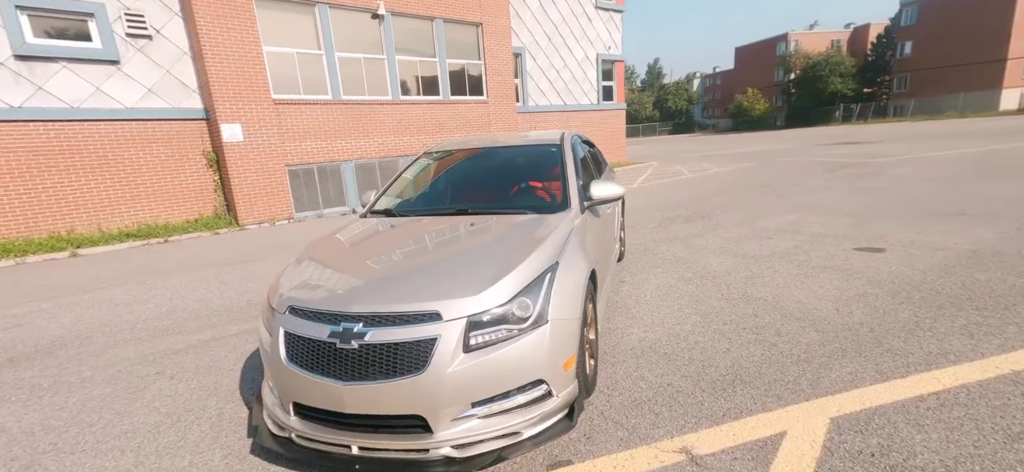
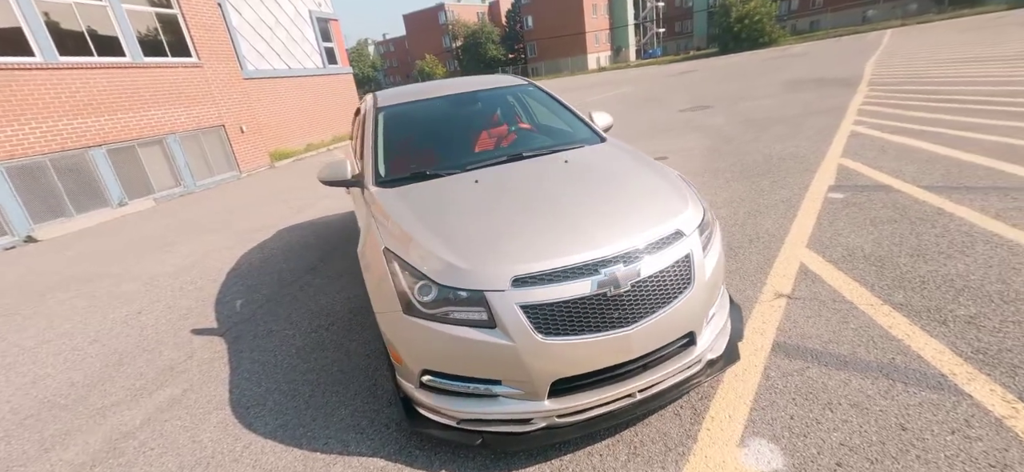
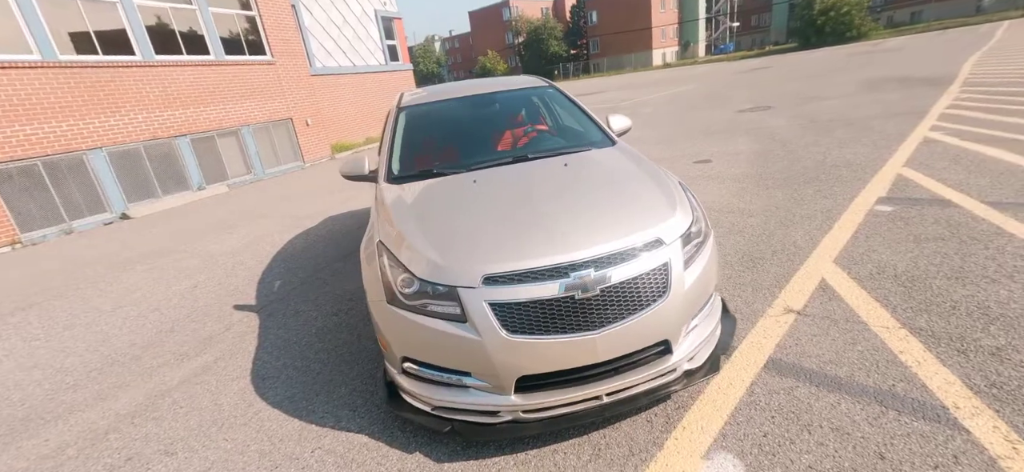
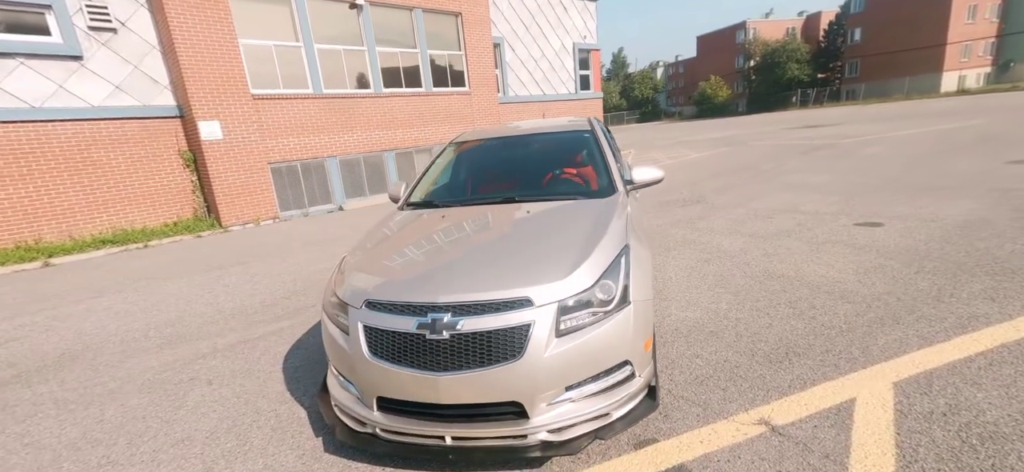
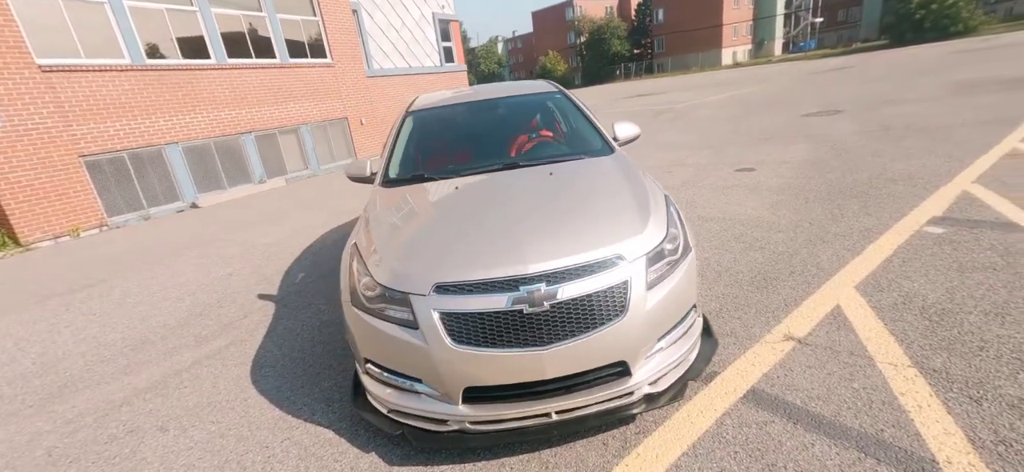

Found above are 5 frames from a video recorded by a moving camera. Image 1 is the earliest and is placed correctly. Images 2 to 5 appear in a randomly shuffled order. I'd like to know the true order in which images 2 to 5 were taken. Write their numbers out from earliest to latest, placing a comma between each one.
4, 5, 3, 2
